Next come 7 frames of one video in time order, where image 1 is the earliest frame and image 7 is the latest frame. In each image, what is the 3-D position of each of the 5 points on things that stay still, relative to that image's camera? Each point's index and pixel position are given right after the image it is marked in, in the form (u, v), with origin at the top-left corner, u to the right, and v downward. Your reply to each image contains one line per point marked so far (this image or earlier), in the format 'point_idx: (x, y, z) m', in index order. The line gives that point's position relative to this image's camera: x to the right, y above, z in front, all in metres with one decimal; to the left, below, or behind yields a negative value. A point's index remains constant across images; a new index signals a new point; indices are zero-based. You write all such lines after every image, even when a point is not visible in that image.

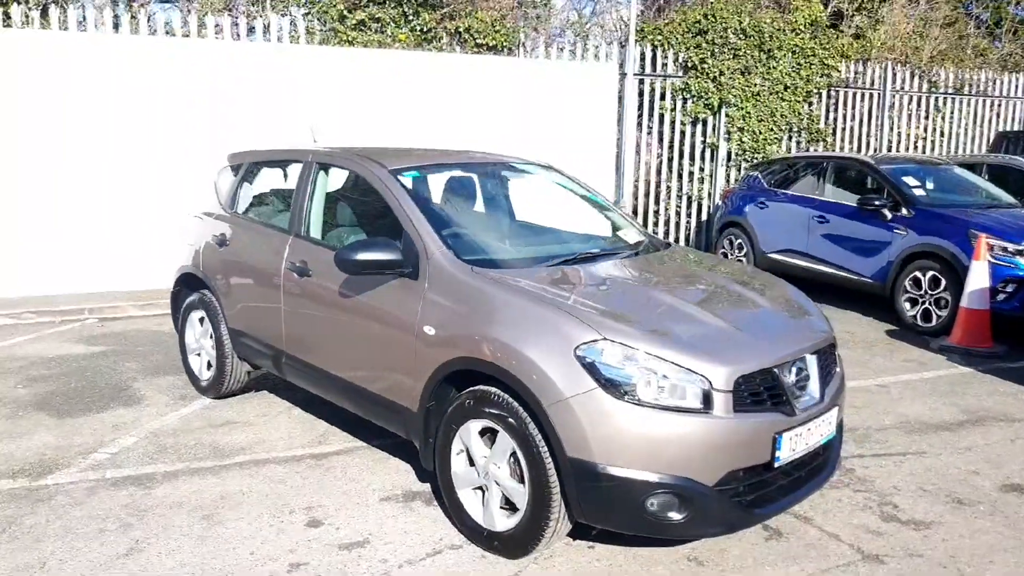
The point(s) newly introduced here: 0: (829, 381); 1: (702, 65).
0: (+1.5, -0.4, +3.9) m
1: (+2.8, +3.3, +11.8) m
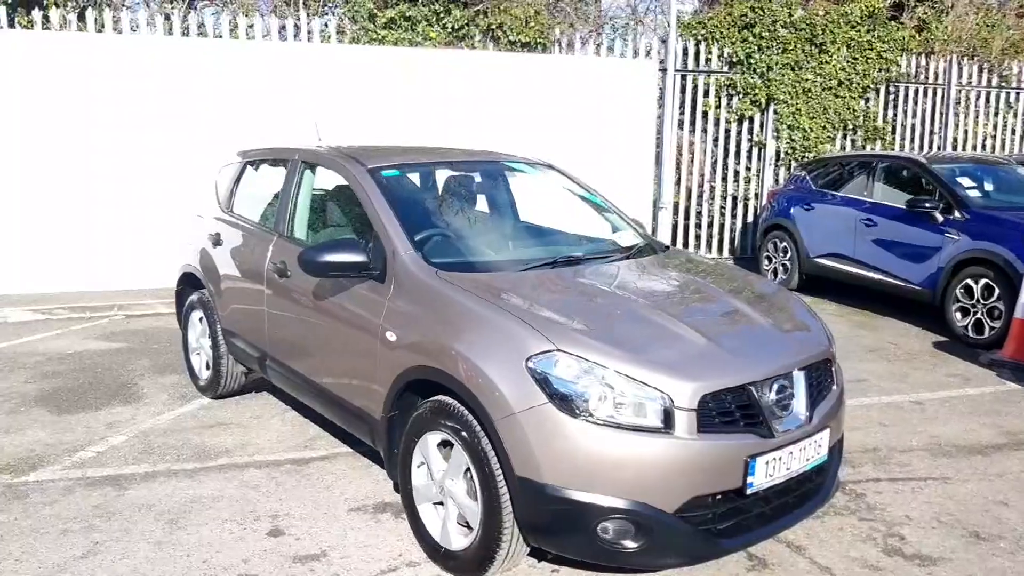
0: (+1.4, -0.5, +3.6) m
1: (+3.3, +3.2, +11.3) m
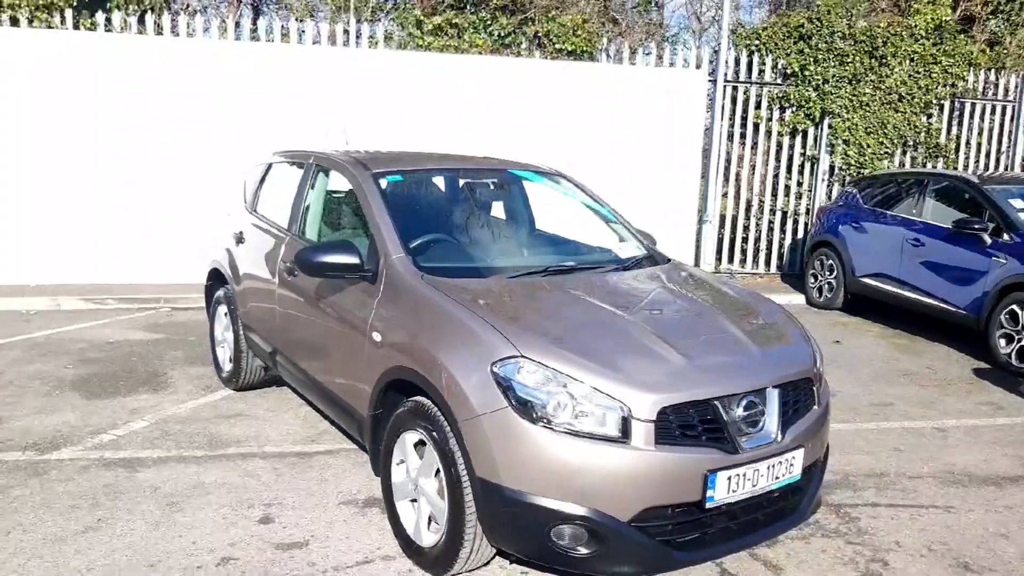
0: (+1.2, -0.6, +3.5) m
1: (+4.0, +3.0, +11.1) m
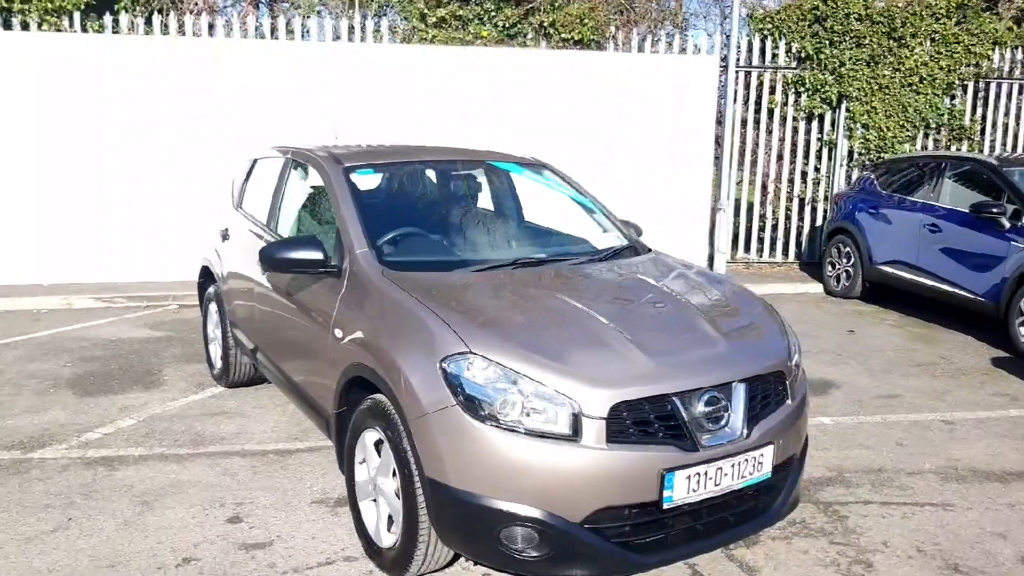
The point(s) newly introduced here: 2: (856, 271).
0: (+1.1, -0.5, +3.4) m
1: (+4.1, +3.1, +10.8) m
2: (+4.2, +0.2, +9.9) m
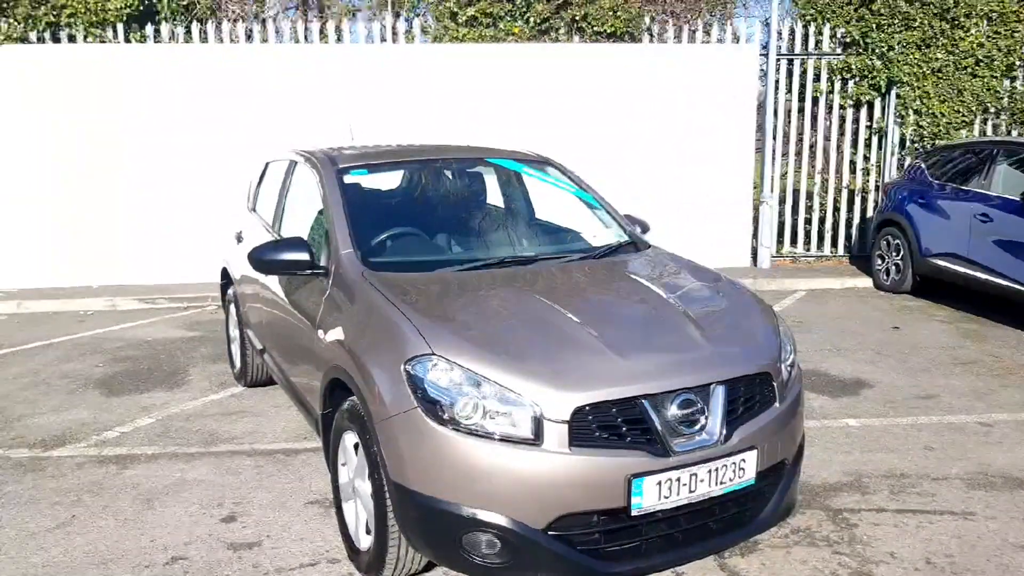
0: (+1.0, -0.5, +3.2) m
1: (+4.5, +3.2, +10.4) m
2: (+4.6, +0.3, +9.5) m
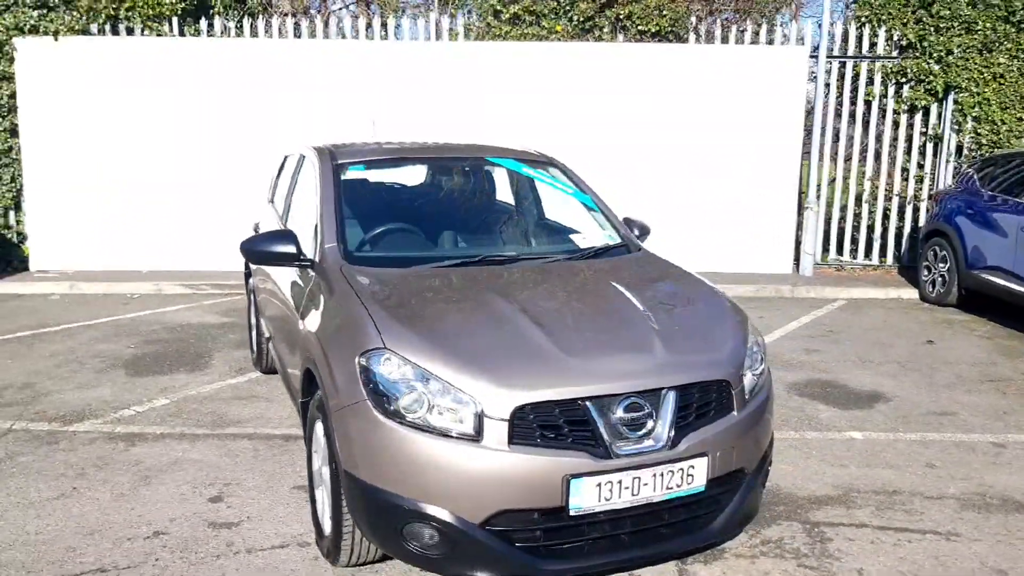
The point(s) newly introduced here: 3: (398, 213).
0: (+0.8, -0.5, +3.2) m
1: (+5.1, +3.0, +10.0) m
2: (+4.9, +0.1, +9.1) m
3: (-0.6, +0.4, +4.4) m
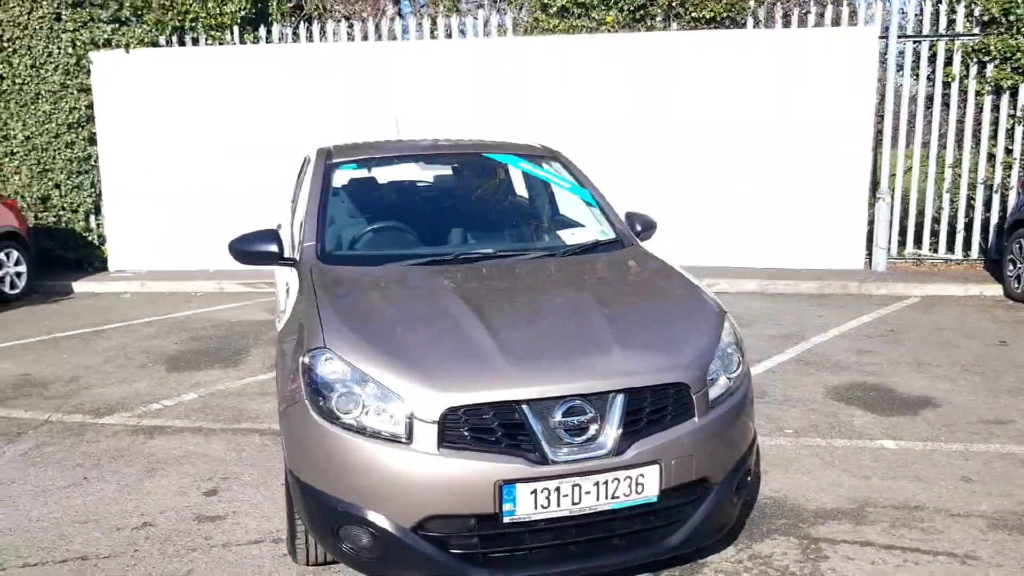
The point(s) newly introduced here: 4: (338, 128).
0: (+0.6, -0.5, +3.0) m
1: (+5.6, +3.1, +9.2) m
2: (+5.4, +0.2, +8.4) m
3: (-0.7, +0.4, +4.4) m
4: (-2.2, +1.9, +9.9) m
